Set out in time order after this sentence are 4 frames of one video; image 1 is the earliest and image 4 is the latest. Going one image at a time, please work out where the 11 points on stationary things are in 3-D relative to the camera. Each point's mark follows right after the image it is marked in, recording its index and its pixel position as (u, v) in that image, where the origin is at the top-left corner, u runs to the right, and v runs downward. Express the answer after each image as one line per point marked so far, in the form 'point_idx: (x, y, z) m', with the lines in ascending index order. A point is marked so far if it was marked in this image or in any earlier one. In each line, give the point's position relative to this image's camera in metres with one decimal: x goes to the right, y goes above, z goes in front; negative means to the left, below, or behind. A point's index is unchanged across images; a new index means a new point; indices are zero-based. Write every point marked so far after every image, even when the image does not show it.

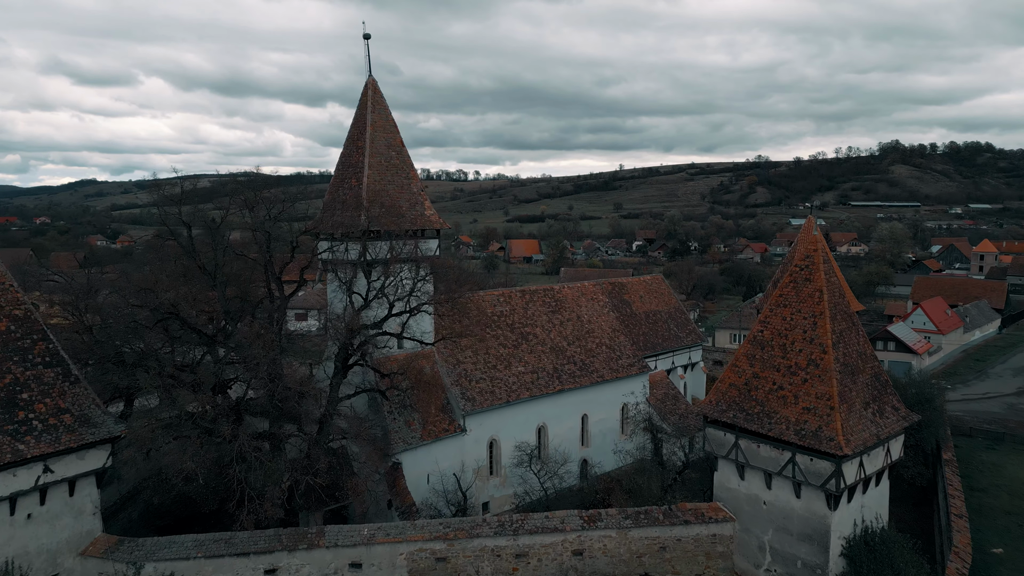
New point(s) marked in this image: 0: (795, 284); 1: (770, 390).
0: (+6.5, +0.1, +16.4) m
1: (+5.7, -2.3, +15.8) m
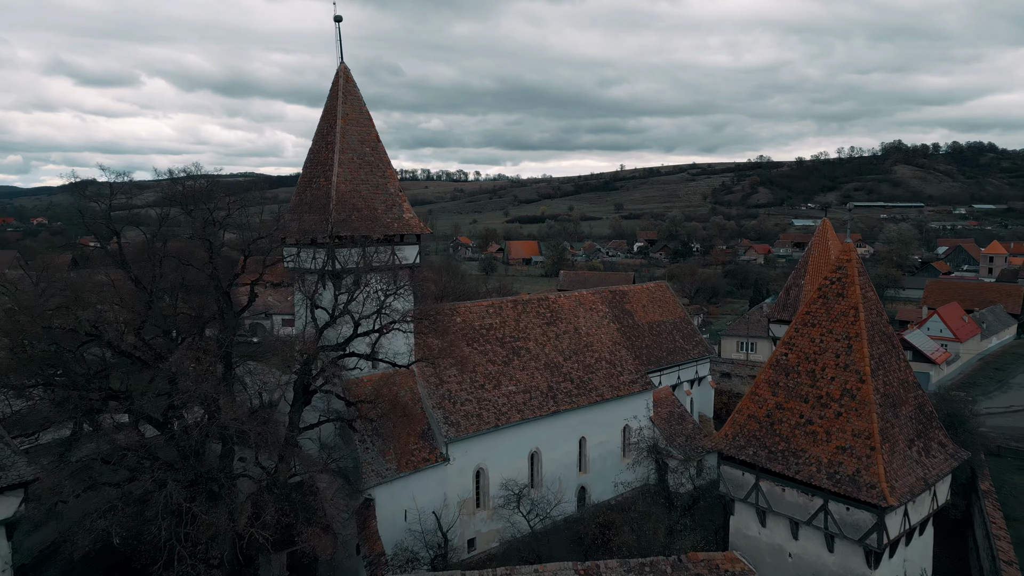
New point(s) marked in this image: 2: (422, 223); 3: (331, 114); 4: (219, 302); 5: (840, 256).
0: (+6.1, -0.2, +14.1) m
1: (+5.3, -2.6, +13.5) m
2: (-2.4, +1.8, +19.3) m
3: (-4.8, +4.6, +18.9) m
4: (-6.2, -0.3, +15.2) m
5: (+6.5, +0.6, +14.2) m
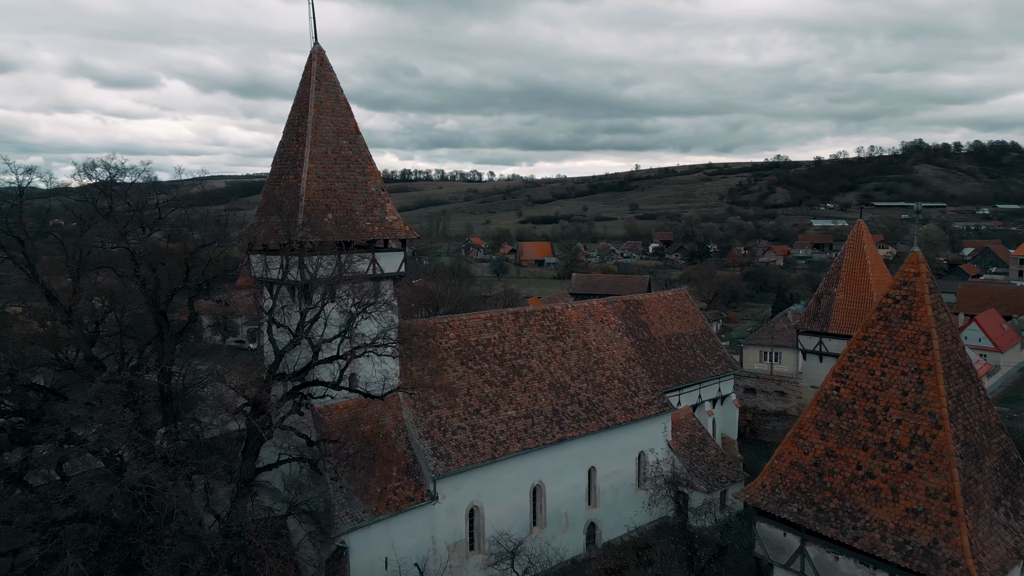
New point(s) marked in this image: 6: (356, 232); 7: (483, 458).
0: (+6.0, -0.6, +11.5) m
1: (+5.2, -2.9, +10.9) m
2: (-2.5, +1.5, +16.9) m
3: (-4.8, +4.3, +16.5) m
4: (-6.4, -0.6, +12.9) m
5: (+6.3, +0.3, +11.5) m
6: (-3.5, +1.3, +15.9) m
7: (-0.7, -4.0, +17.1) m
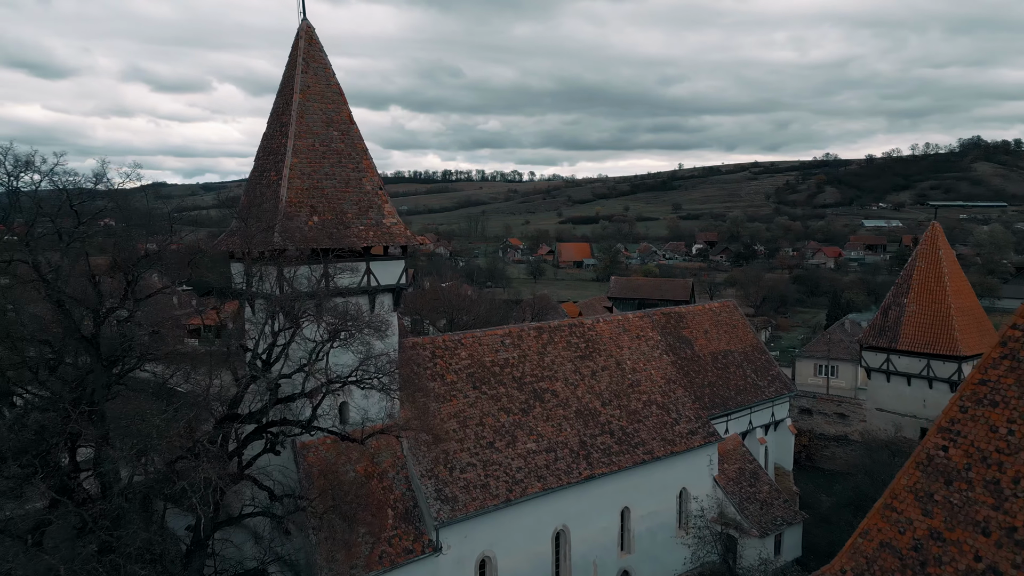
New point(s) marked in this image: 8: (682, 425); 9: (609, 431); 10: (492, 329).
0: (+6.0, -0.9, +8.6) m
1: (+5.2, -3.2, +8.1) m
2: (-2.1, +1.2, +14.5) m
3: (-4.5, +4.0, +14.3) m
4: (-6.2, -0.9, +10.7) m
5: (+6.4, 0.0, +8.7) m
6: (-3.2, +1.0, +13.6) m
7: (-0.4, -4.4, +14.6) m
8: (+4.4, -3.6, +18.7) m
9: (+2.3, -3.5, +17.4) m
10: (-0.5, -1.0, +17.7) m
